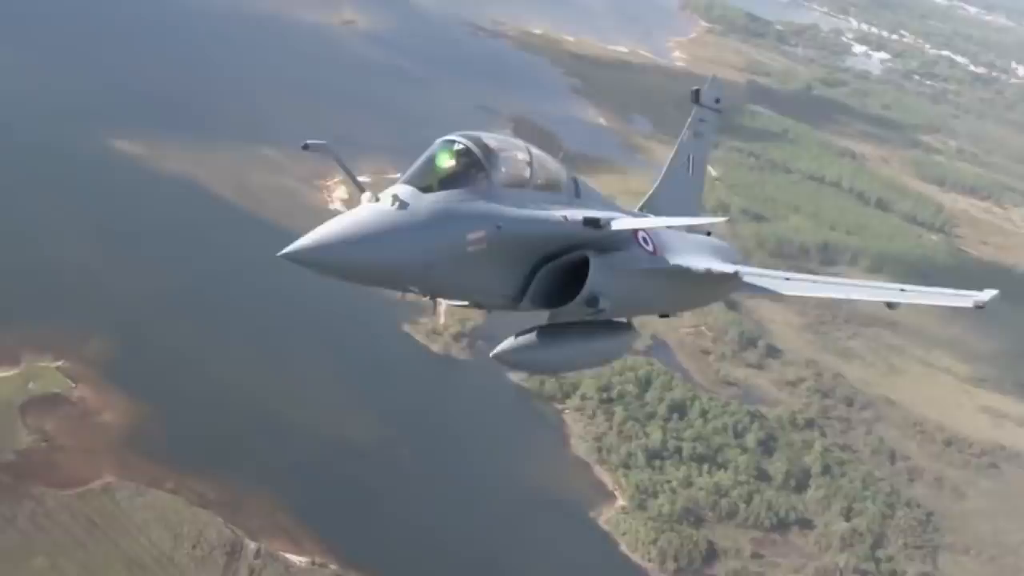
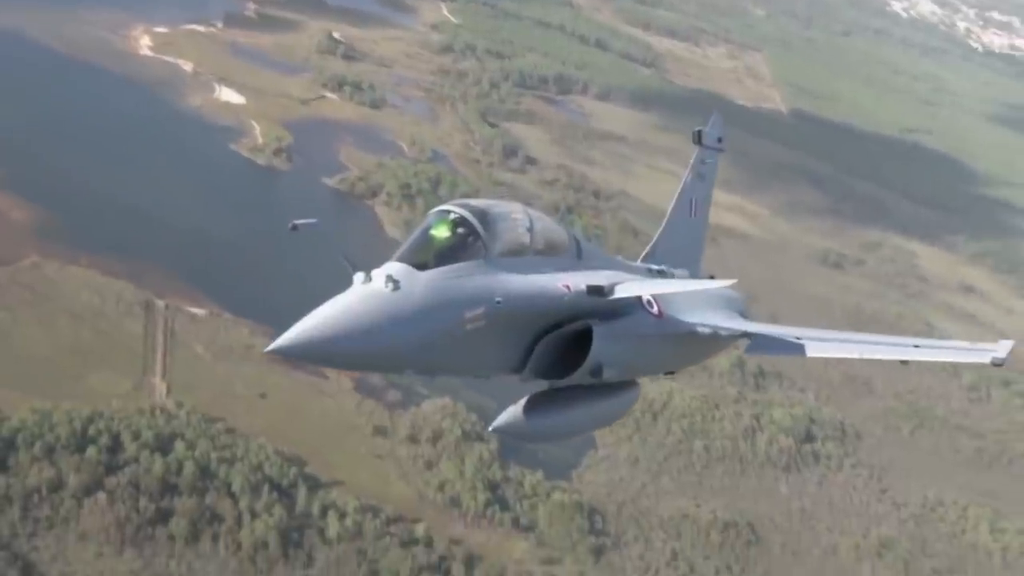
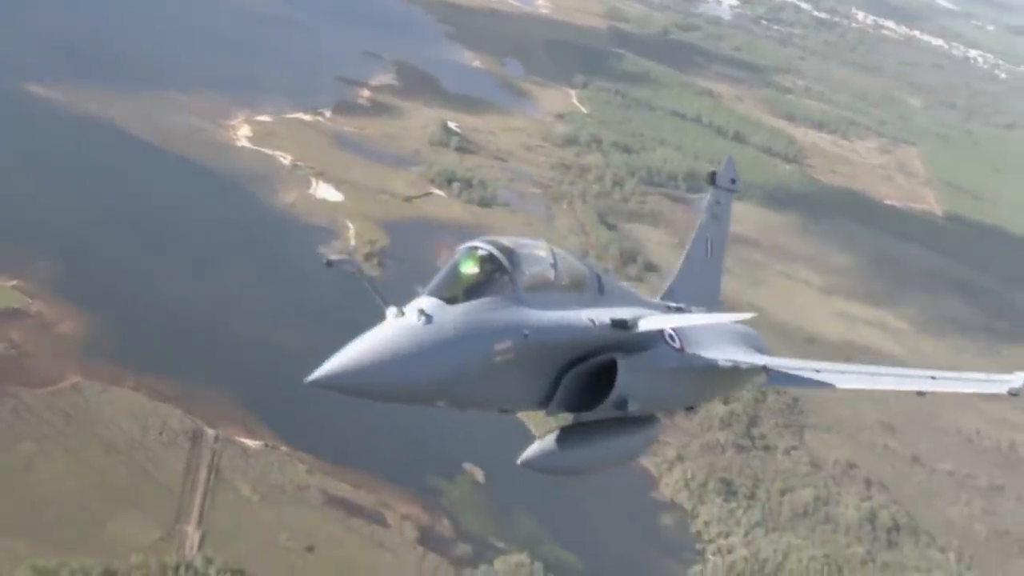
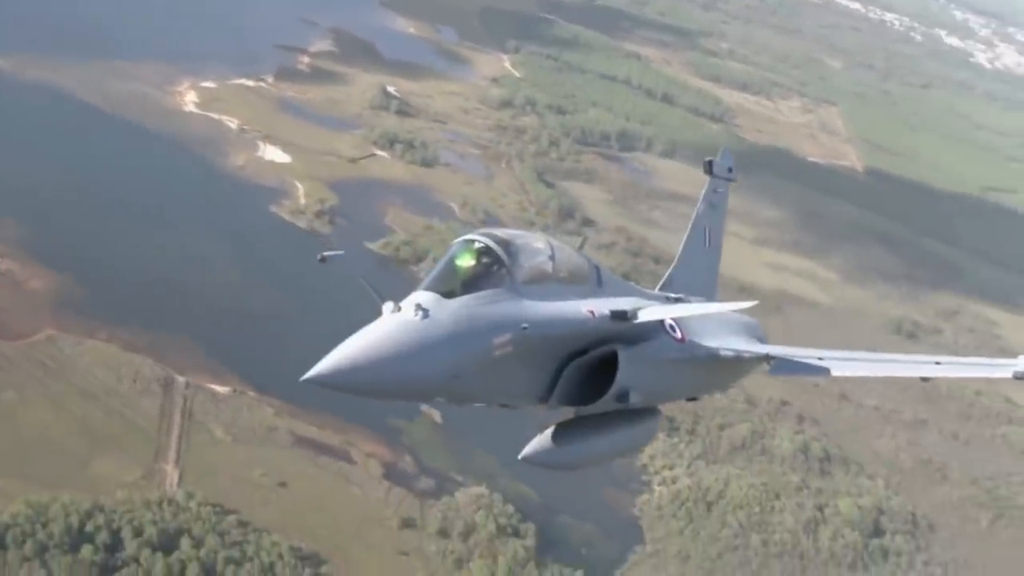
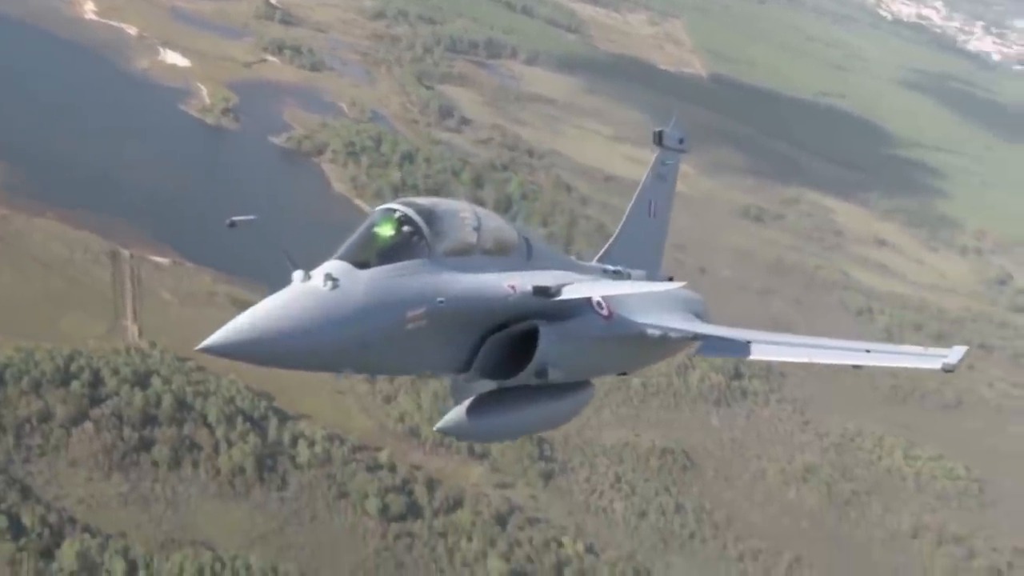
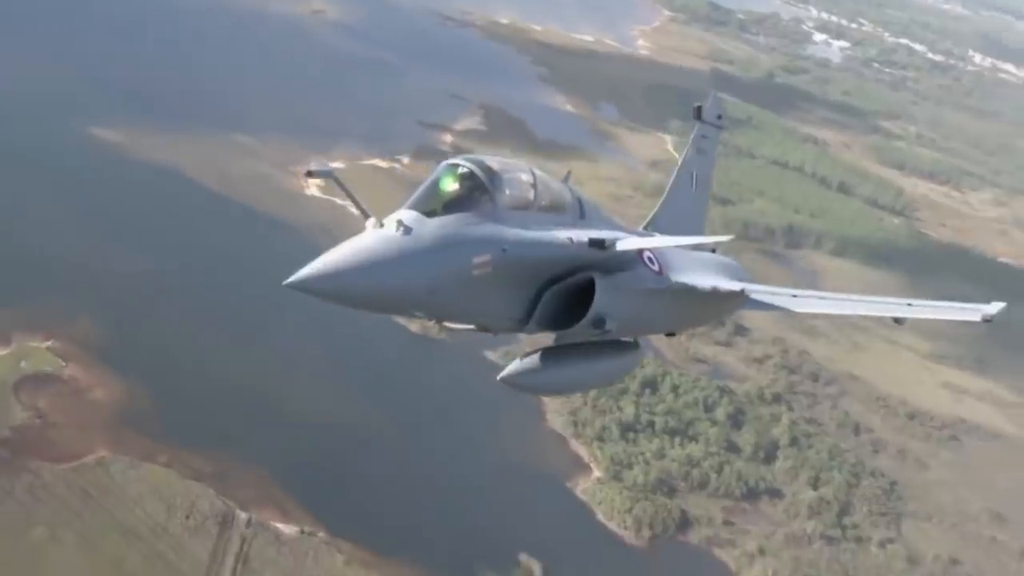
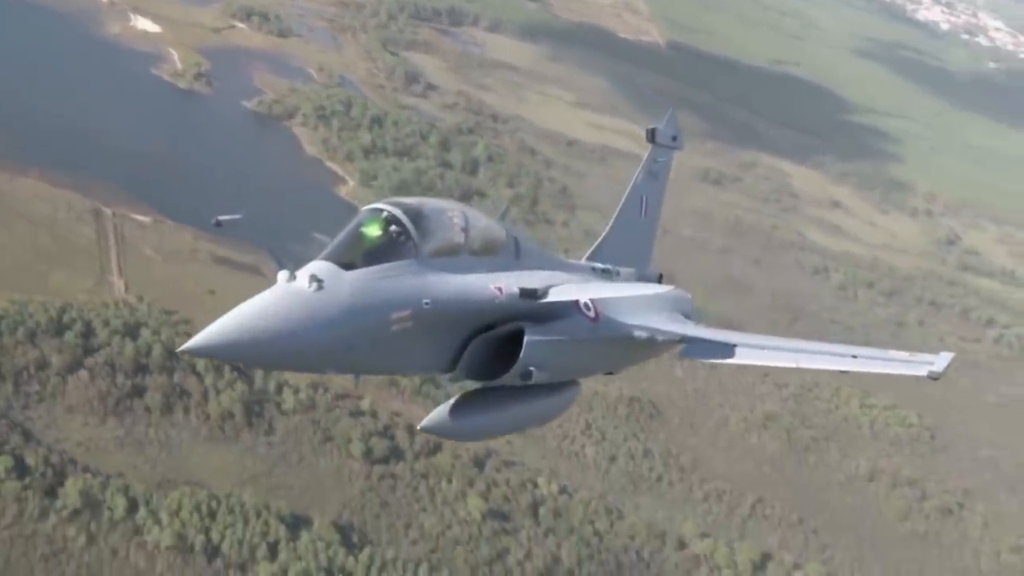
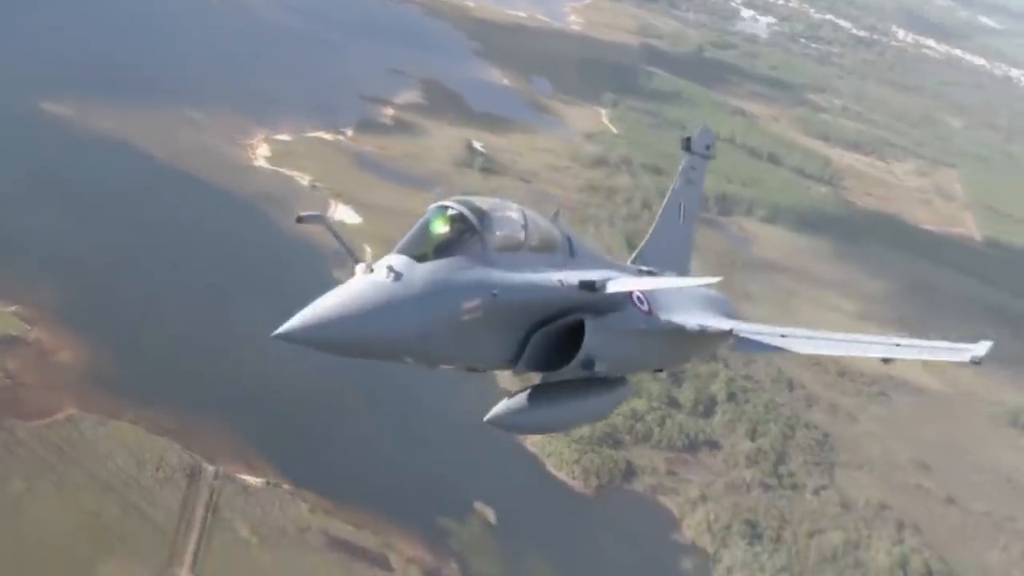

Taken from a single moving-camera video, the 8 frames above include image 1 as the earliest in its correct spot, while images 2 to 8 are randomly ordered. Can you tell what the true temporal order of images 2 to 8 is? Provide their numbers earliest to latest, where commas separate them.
6, 8, 3, 4, 2, 5, 7
